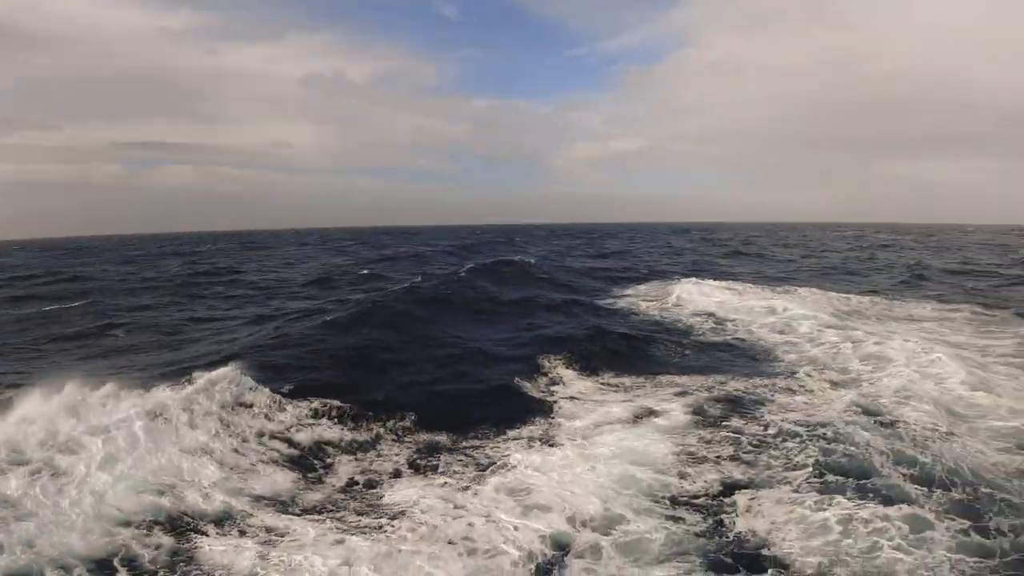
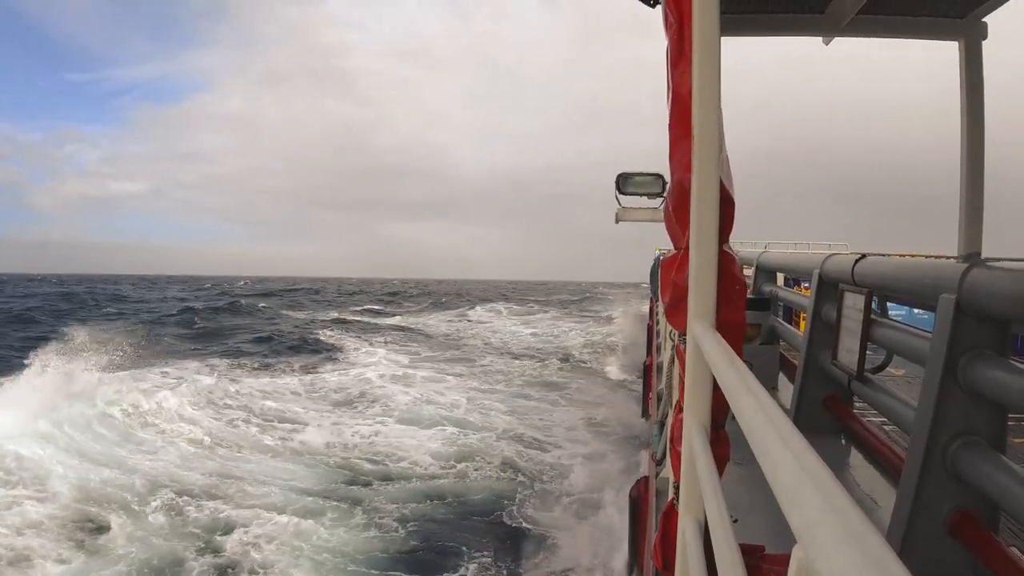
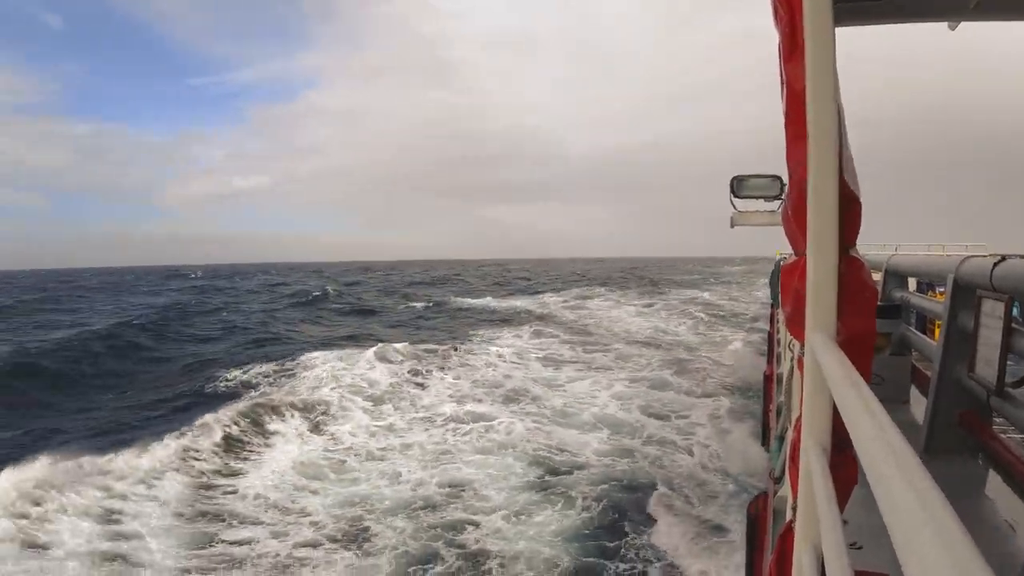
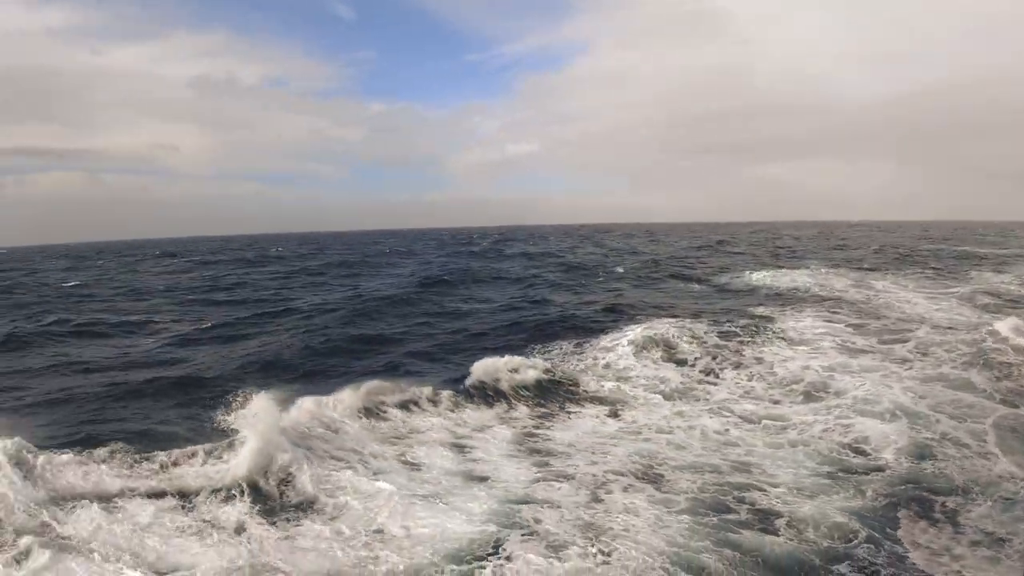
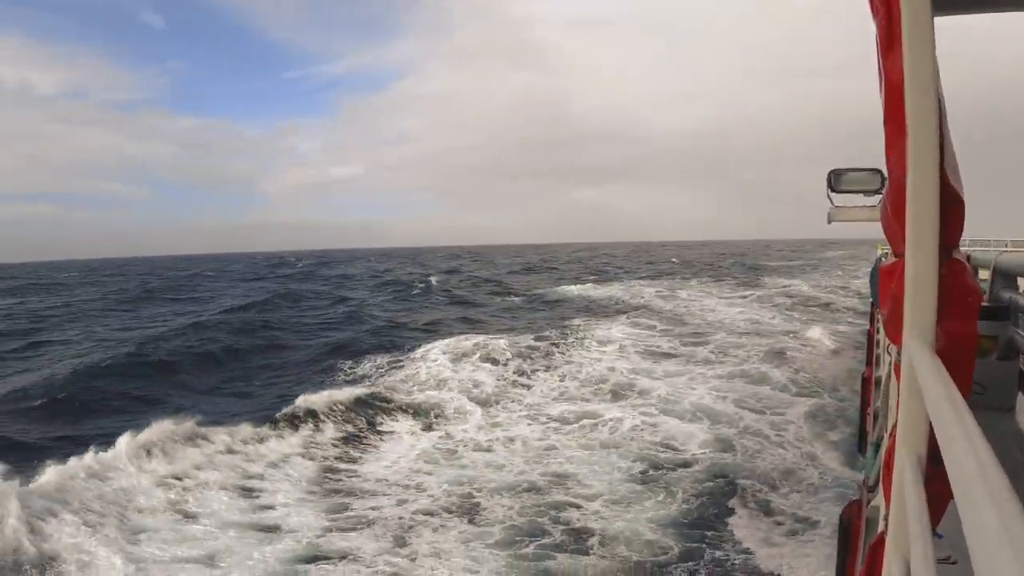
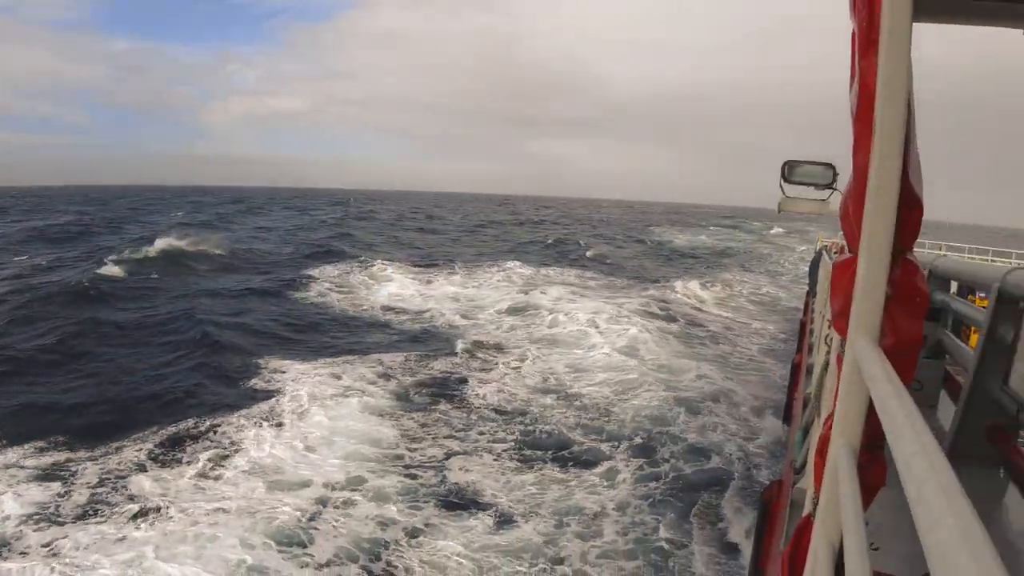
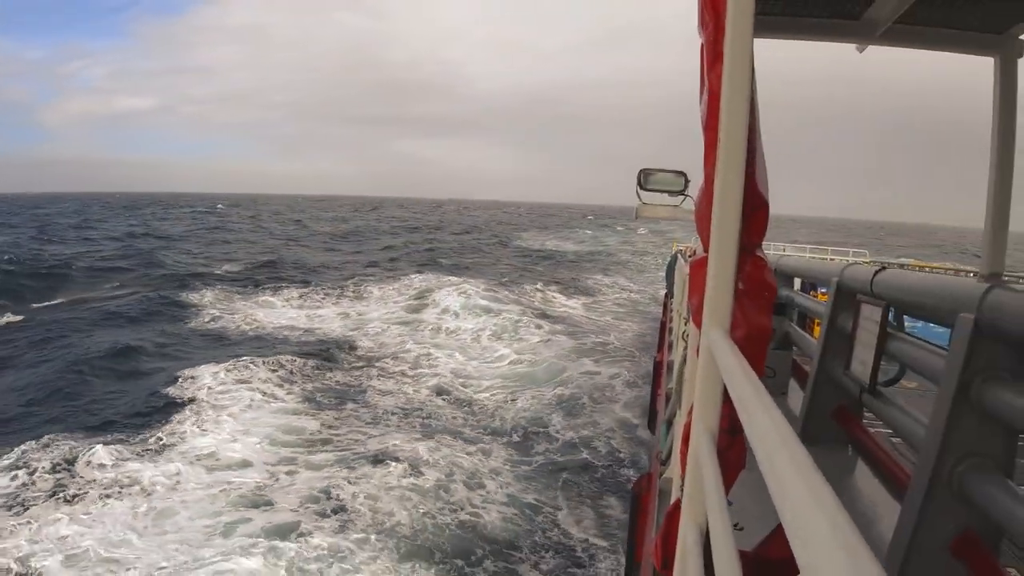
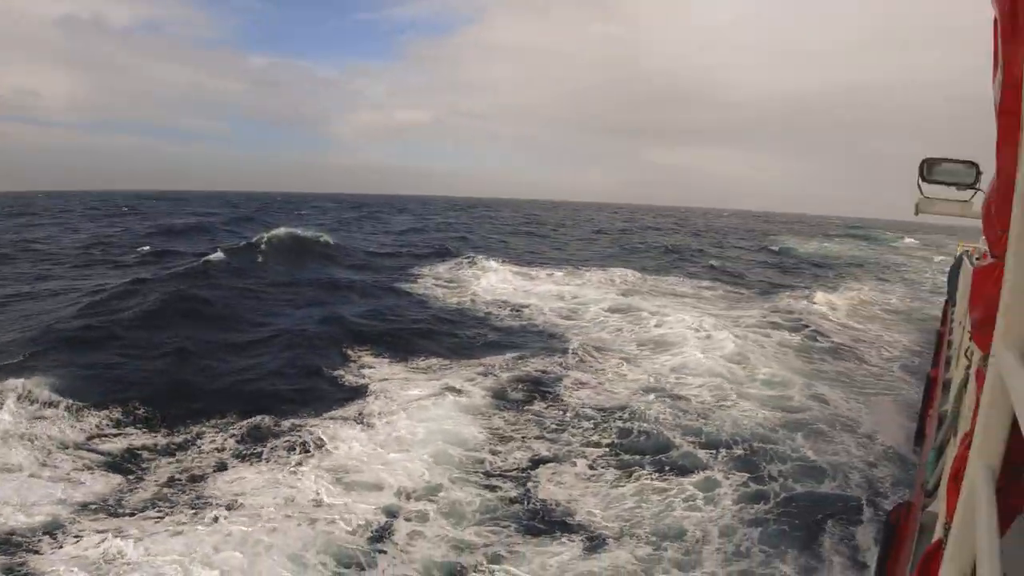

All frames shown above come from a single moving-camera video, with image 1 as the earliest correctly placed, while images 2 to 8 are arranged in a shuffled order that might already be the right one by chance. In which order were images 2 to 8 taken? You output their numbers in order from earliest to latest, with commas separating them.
8, 6, 7, 2, 3, 5, 4
